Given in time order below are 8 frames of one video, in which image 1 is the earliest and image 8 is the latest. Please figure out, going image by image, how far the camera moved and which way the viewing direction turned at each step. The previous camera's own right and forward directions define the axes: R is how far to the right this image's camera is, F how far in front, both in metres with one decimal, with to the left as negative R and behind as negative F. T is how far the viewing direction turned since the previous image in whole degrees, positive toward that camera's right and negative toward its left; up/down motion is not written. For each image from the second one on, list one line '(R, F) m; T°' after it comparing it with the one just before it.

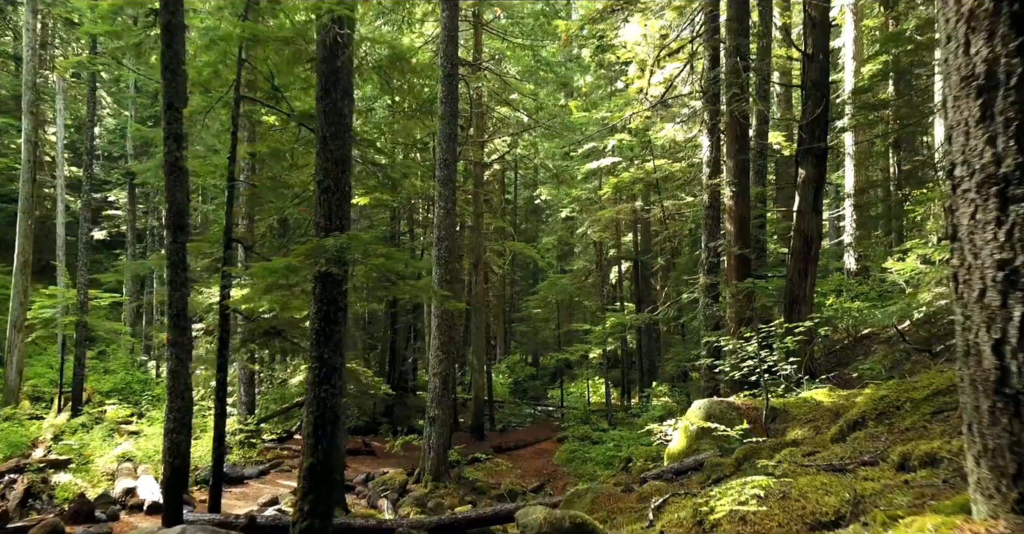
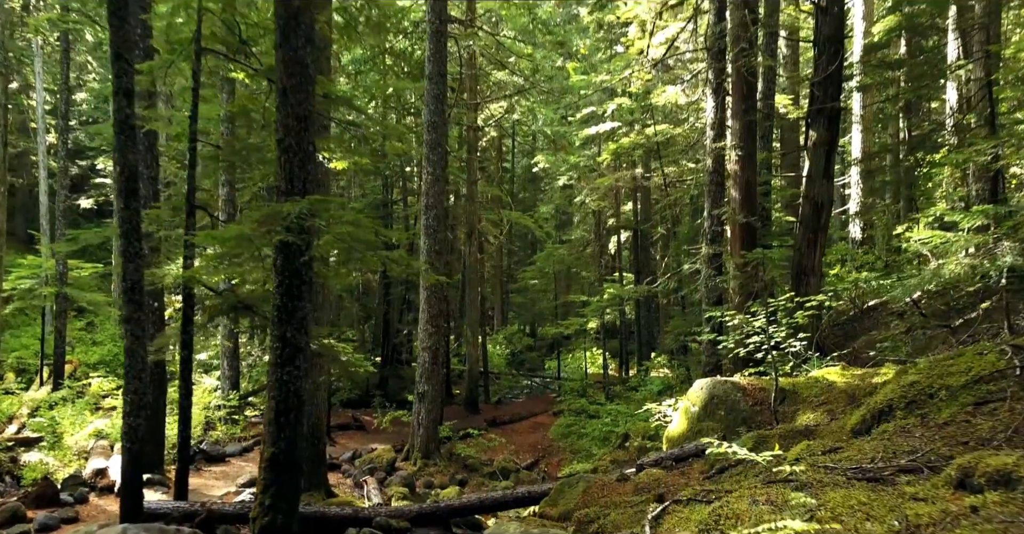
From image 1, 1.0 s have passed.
(+0.1, +0.8) m; 0°
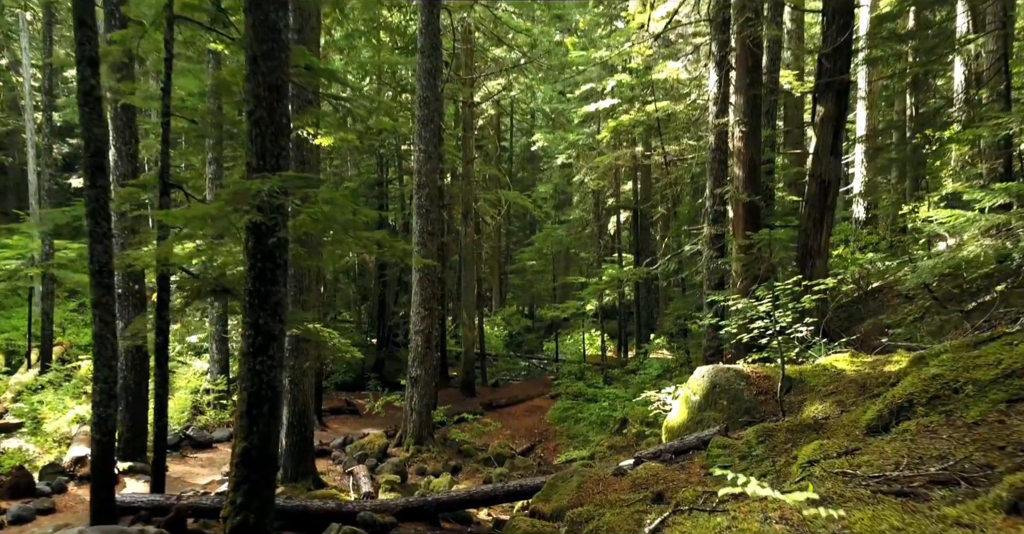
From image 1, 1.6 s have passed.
(+0.1, +0.5) m; 0°
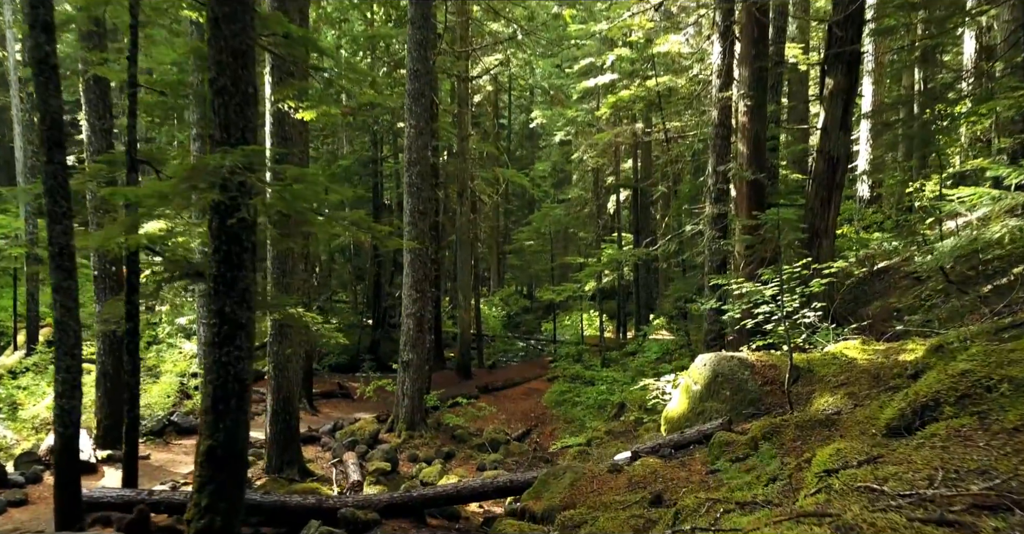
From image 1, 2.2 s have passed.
(+0.1, +0.6) m; 0°
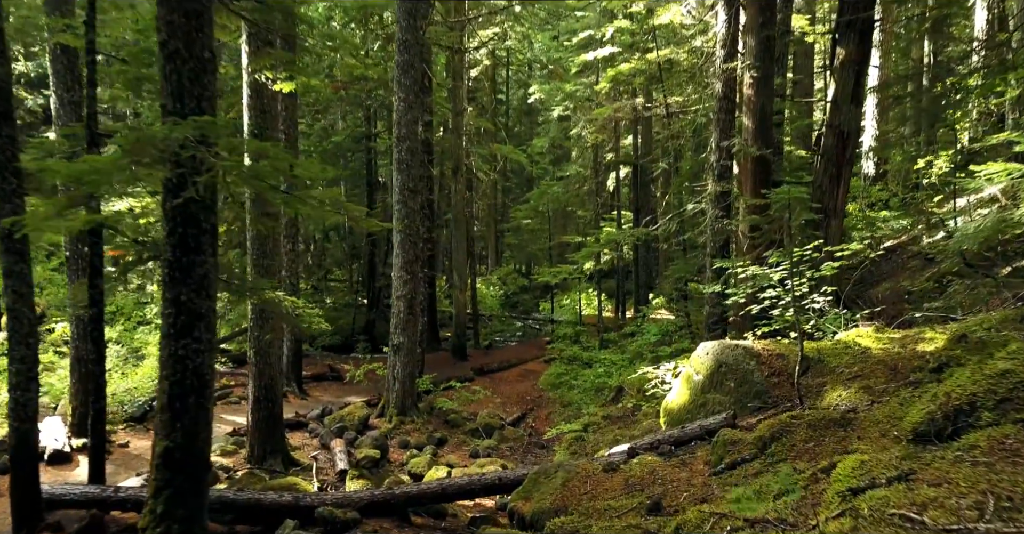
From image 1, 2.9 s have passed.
(+0.1, +0.6) m; 0°
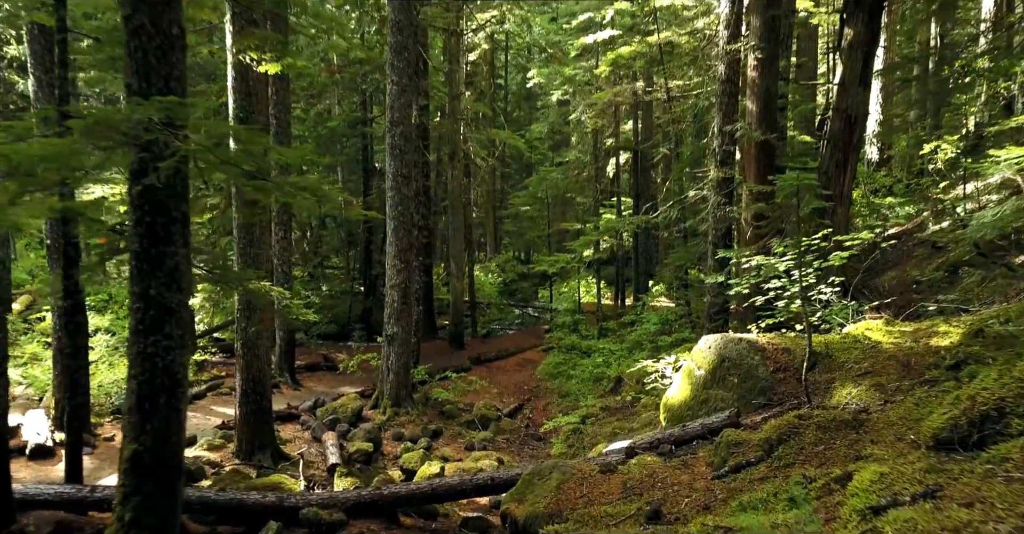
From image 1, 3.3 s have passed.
(+0.1, +0.4) m; 0°
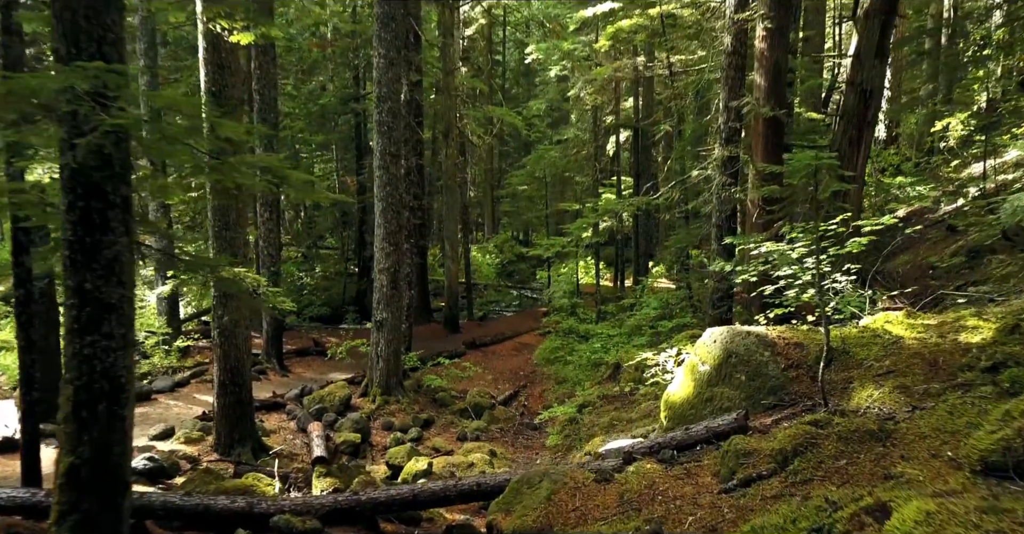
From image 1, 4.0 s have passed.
(+0.1, +0.6) m; 0°
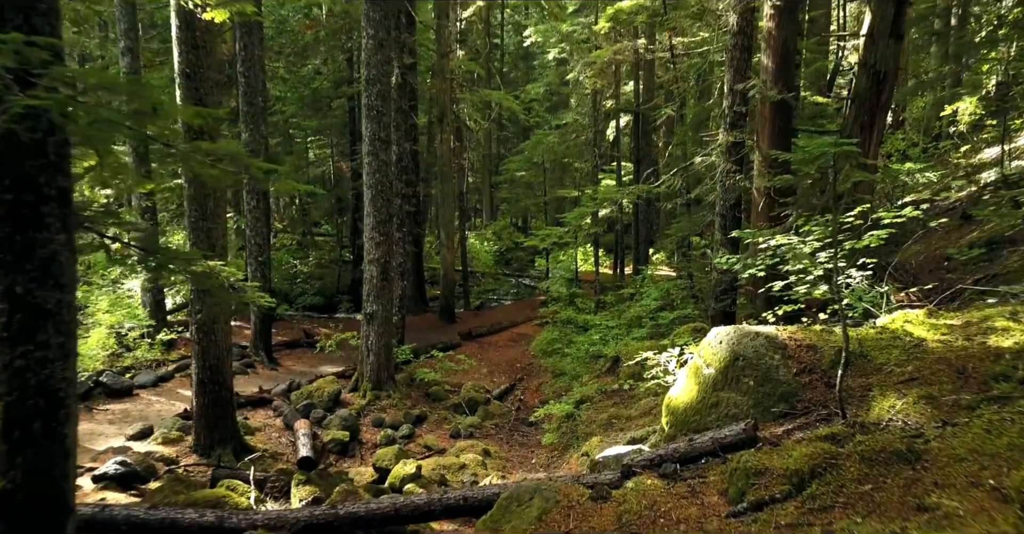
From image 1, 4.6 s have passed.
(+0.1, +0.5) m; 0°
